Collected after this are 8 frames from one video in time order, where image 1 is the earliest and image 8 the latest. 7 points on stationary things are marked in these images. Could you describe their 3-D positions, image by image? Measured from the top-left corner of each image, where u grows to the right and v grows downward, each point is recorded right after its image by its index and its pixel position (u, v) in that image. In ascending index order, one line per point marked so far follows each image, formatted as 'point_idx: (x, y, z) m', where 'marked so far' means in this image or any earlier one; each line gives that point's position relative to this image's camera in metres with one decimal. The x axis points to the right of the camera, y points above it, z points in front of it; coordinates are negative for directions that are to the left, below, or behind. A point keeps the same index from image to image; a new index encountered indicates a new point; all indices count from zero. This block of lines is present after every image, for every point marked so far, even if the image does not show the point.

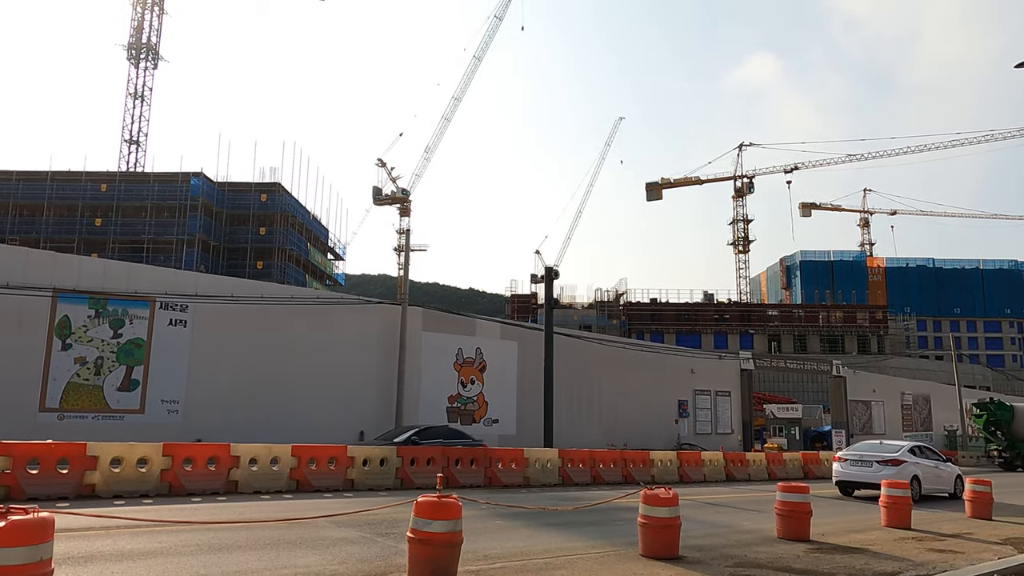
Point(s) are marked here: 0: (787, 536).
0: (+3.7, -3.4, +10.3) m
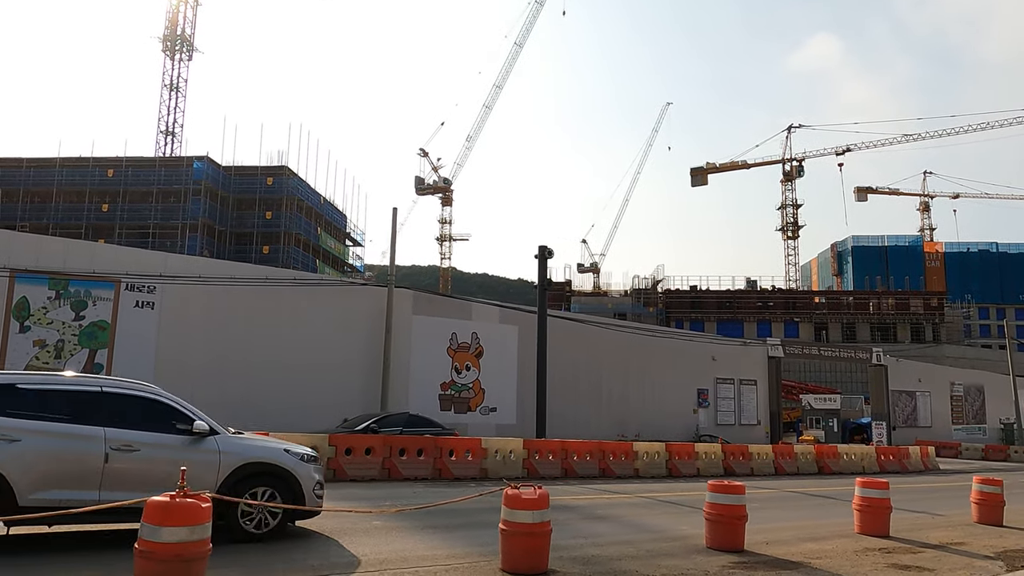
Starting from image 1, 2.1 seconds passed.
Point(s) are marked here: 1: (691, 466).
0: (+2.3, -2.9, +8.5) m
1: (+4.6, -4.6, +19.7) m
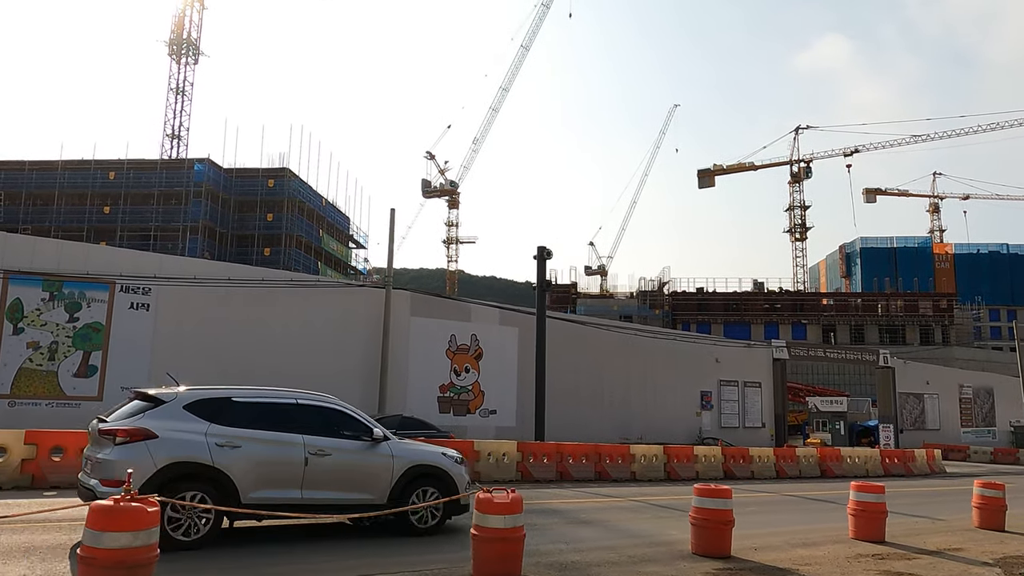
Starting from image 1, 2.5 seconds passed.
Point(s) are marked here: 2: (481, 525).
0: (+2.1, -2.9, +8.3) m
1: (+4.5, -4.6, +19.4) m
2: (-0.3, -2.1, +6.7) m
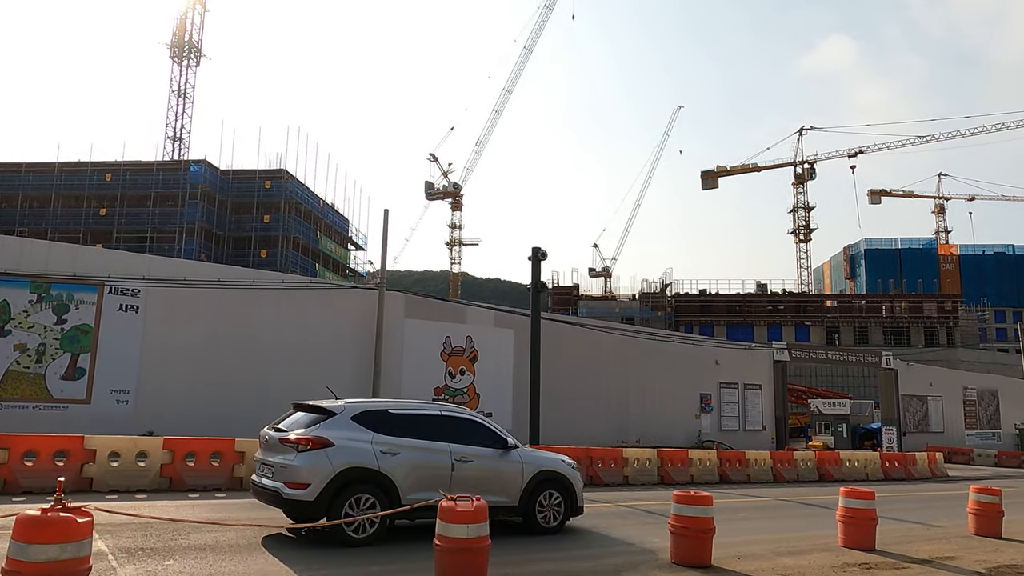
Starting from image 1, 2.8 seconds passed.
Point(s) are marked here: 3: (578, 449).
0: (+1.8, -2.9, +8.0) m
1: (+4.3, -4.6, +19.1) m
2: (-0.6, -2.1, +6.4) m
3: (+1.5, -3.6, +17.4) m
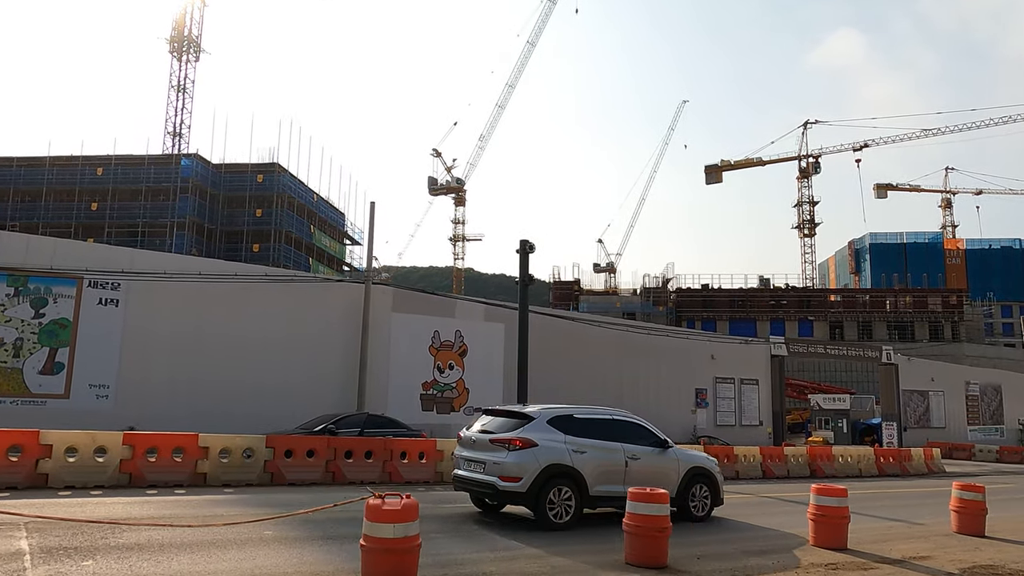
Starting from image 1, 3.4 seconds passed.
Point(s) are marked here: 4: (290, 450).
0: (+1.2, -2.7, +7.6) m
1: (+3.9, -4.4, +18.7) m
2: (-1.1, -1.9, +6.0) m
3: (+1.1, -3.5, +17.0) m
4: (-4.0, -2.9, +13.7) m
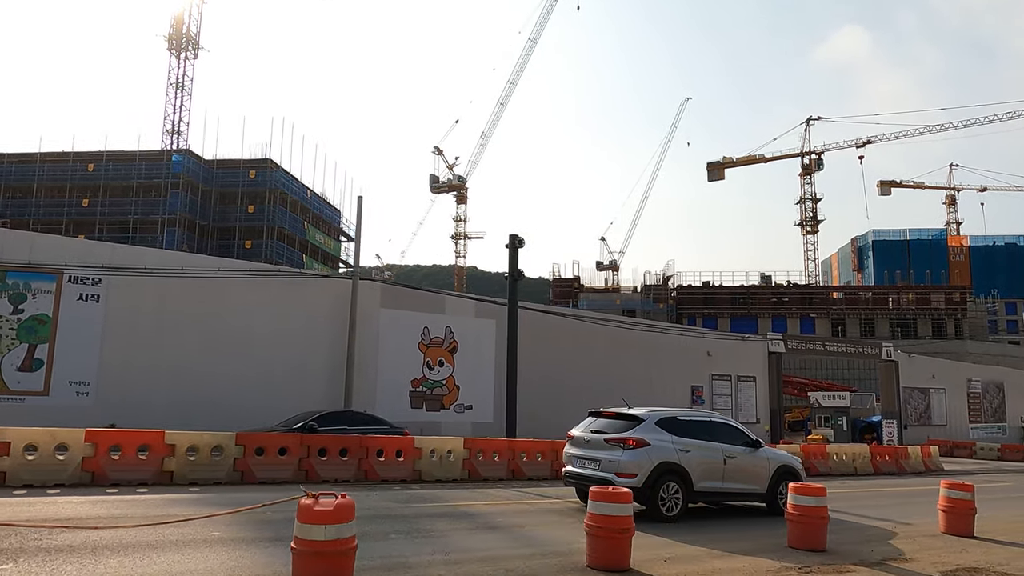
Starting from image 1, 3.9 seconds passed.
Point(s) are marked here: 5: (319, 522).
0: (+0.8, -2.6, +7.2) m
1: (+3.5, -4.3, +18.3) m
2: (-1.6, -1.8, +5.7) m
3: (+0.7, -3.3, +16.6) m
4: (-4.4, -2.8, +13.3) m
5: (-1.4, -1.7, +5.7) m
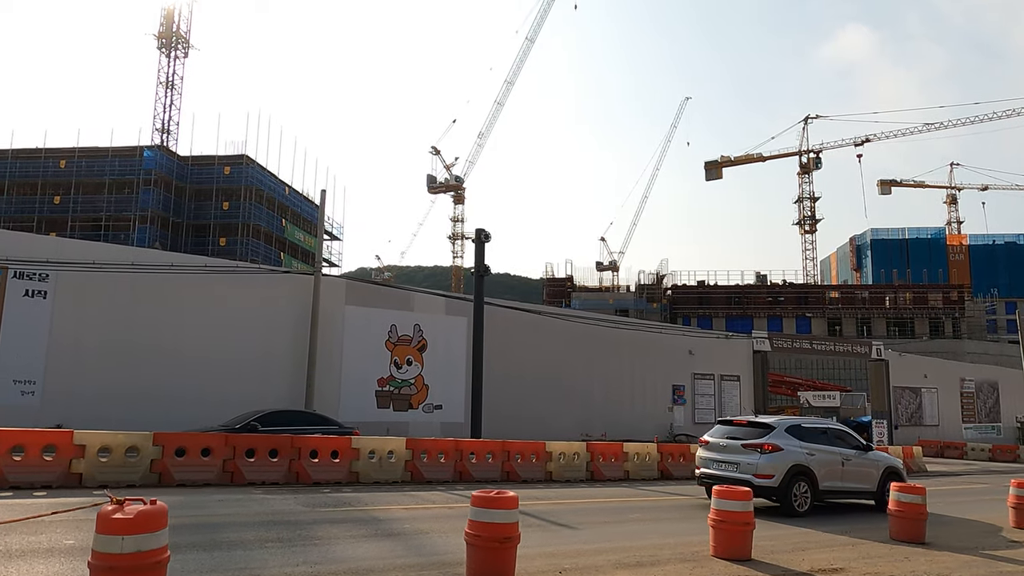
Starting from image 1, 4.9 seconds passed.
0: (-0.3, -2.5, +6.5) m
1: (+2.5, -4.1, +17.6) m
2: (-2.7, -1.7, +4.9) m
3: (-0.4, -3.2, +15.9) m
4: (-5.4, -2.6, +12.6) m
5: (-2.5, -1.6, +4.9) m
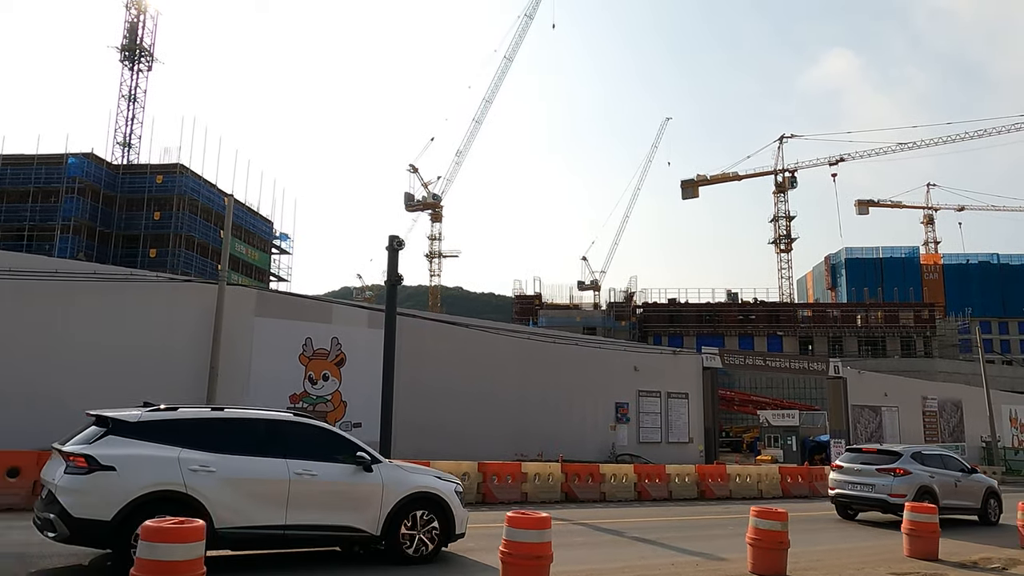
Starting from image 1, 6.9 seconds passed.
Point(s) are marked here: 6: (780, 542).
0: (-2.5, -2.3, +5.1) m
1: (+0.1, -4.3, +16.2) m
2: (-4.8, -1.5, +3.6) m
3: (-2.7, -3.3, +14.5) m
4: (-7.7, -2.6, +11.2) m
5: (-4.7, -1.4, +3.6) m
6: (+3.0, -2.8, +8.5) m
